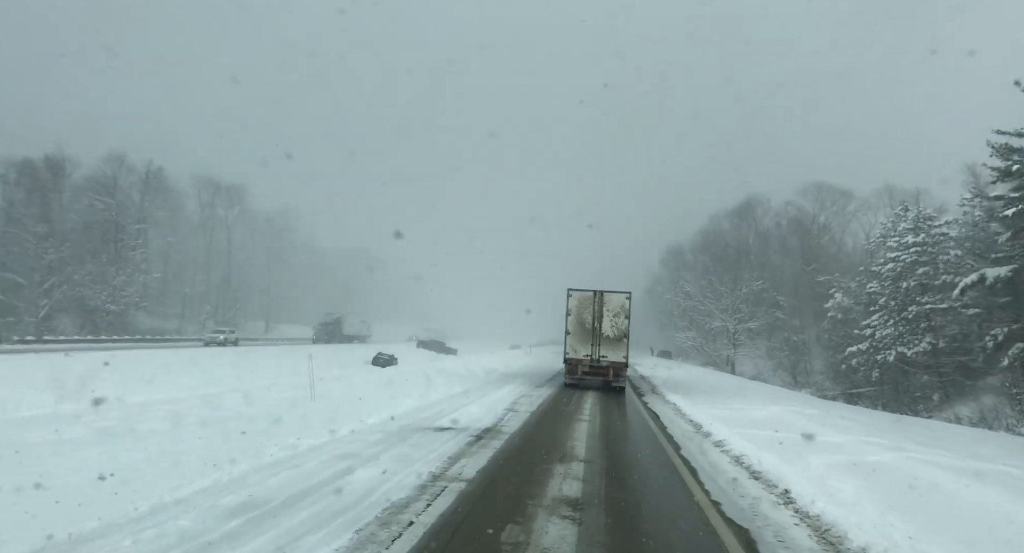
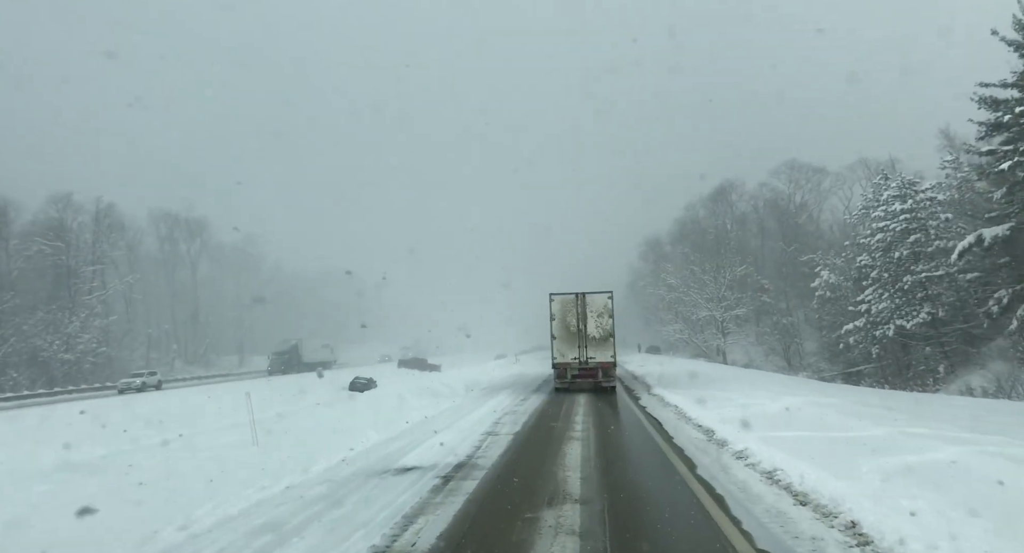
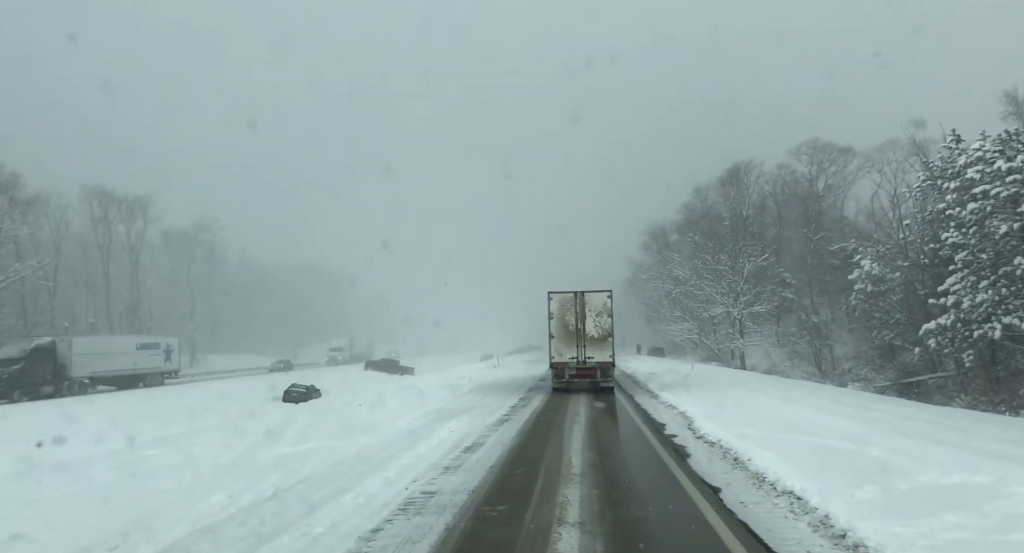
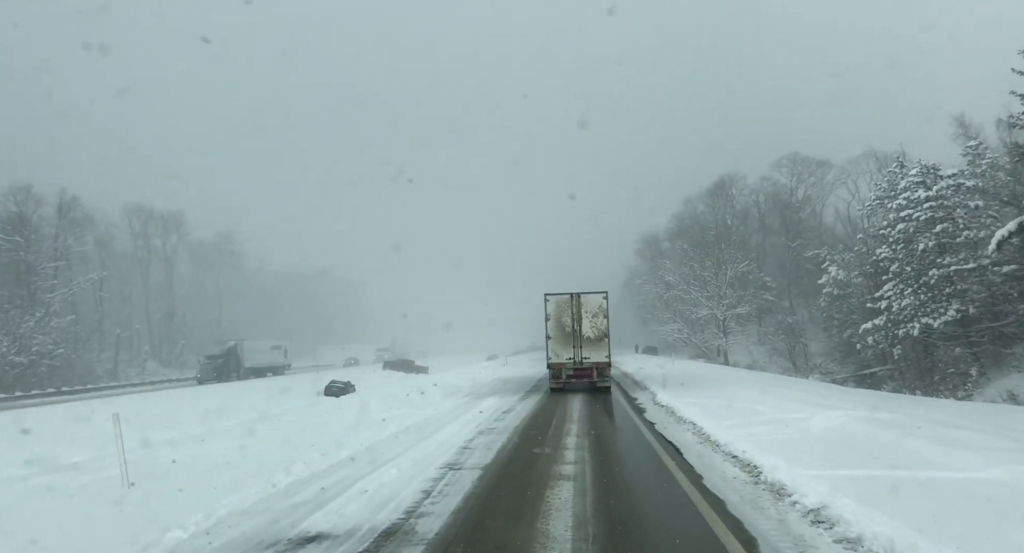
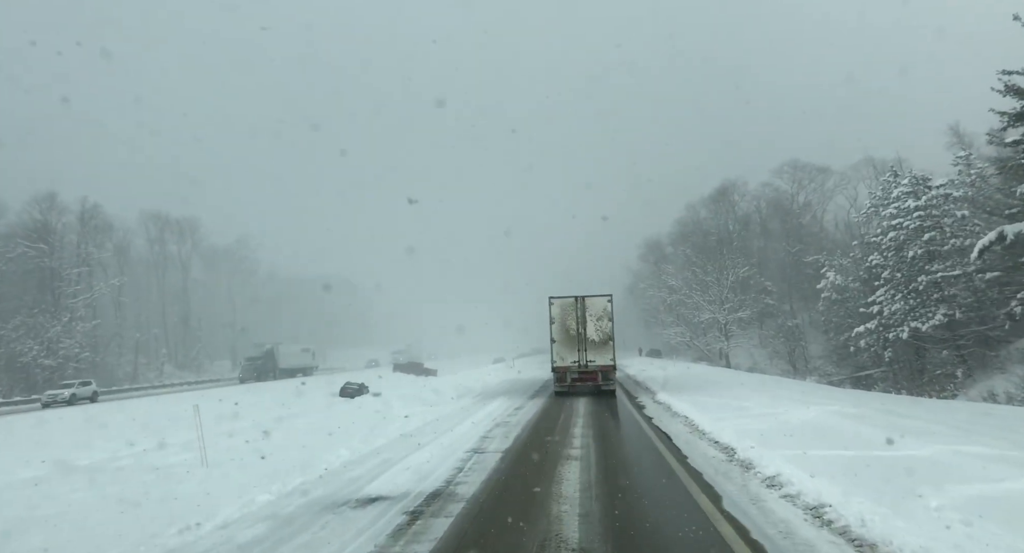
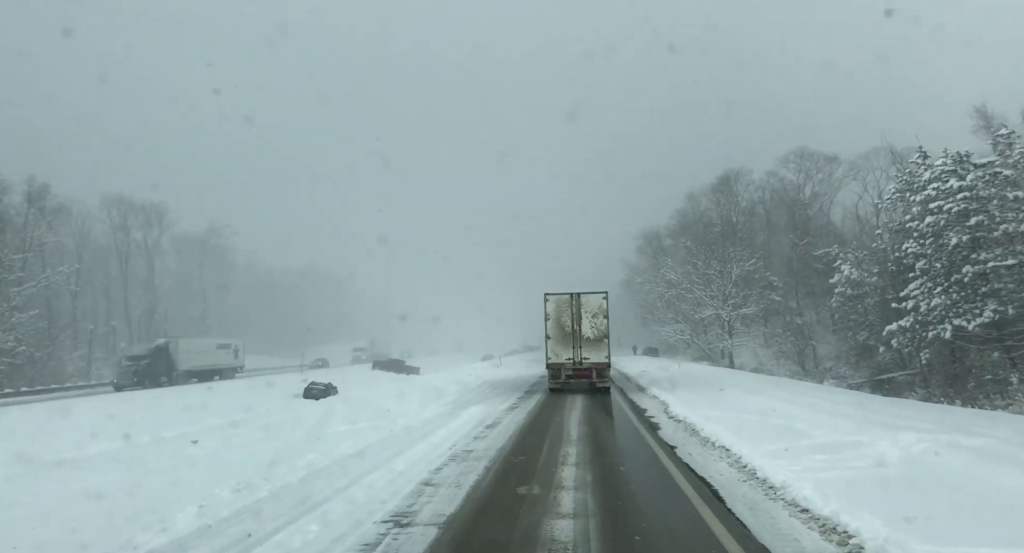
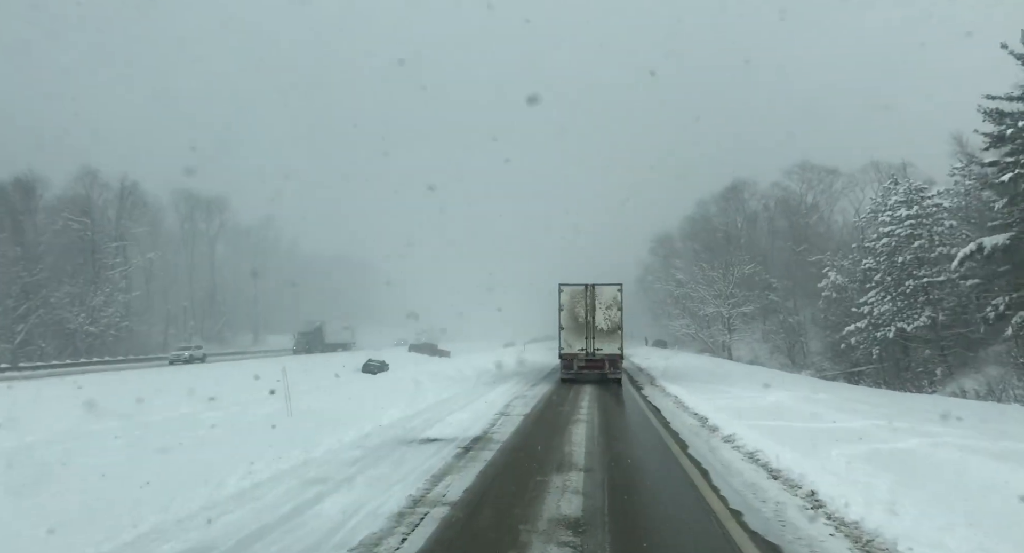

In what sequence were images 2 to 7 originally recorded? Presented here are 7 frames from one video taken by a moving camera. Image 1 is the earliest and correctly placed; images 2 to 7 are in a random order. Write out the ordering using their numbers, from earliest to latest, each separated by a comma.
7, 2, 5, 4, 6, 3
